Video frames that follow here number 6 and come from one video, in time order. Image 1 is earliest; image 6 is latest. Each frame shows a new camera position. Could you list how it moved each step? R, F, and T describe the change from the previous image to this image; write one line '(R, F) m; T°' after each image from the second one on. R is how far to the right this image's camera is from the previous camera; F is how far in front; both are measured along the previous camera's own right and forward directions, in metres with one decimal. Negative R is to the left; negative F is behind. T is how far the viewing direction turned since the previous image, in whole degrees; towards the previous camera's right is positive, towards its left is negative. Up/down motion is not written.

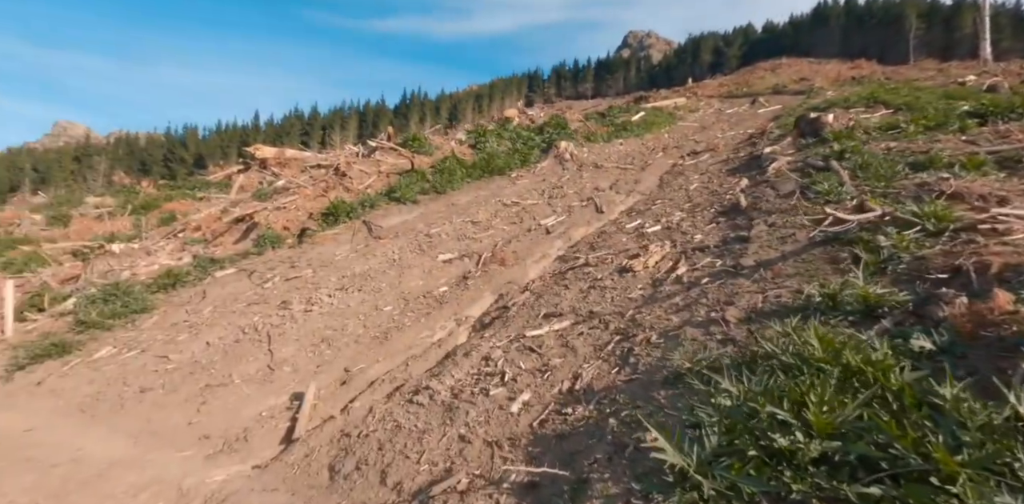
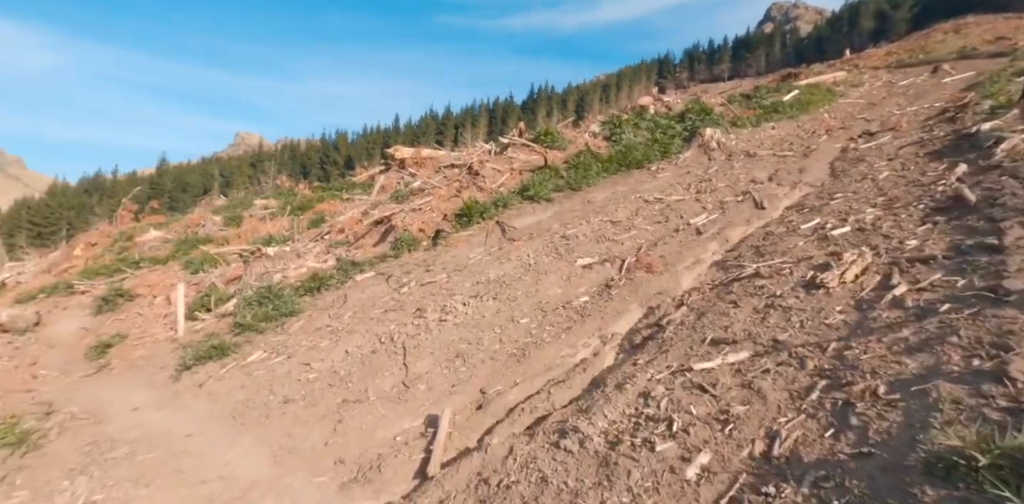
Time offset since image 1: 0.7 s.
(-0.2, +0.6) m; -13°
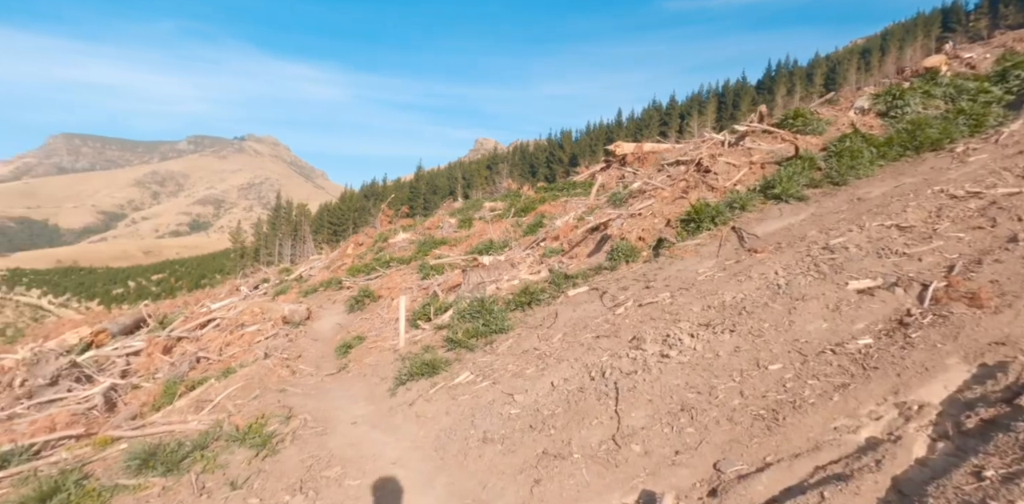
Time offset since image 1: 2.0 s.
(-0.1, +0.9) m; -23°
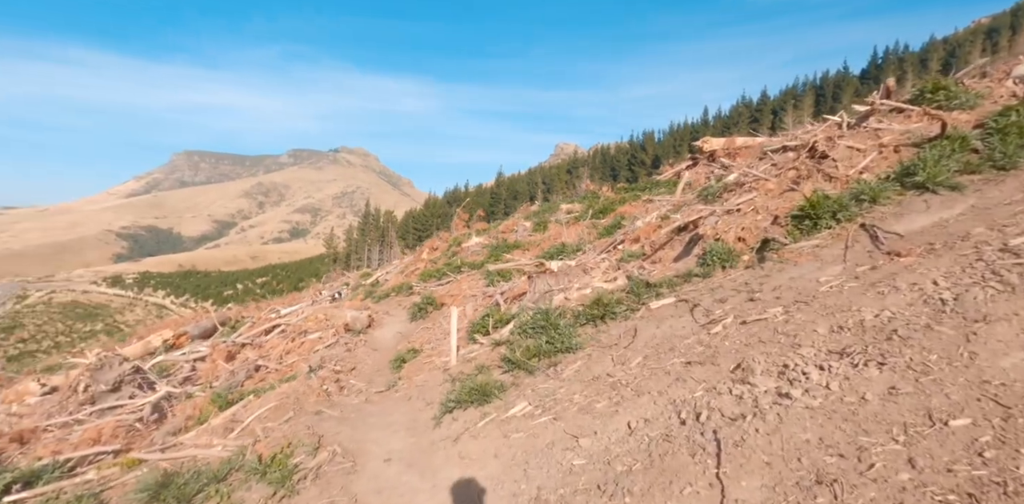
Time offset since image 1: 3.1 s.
(+0.1, +1.0) m; -8°
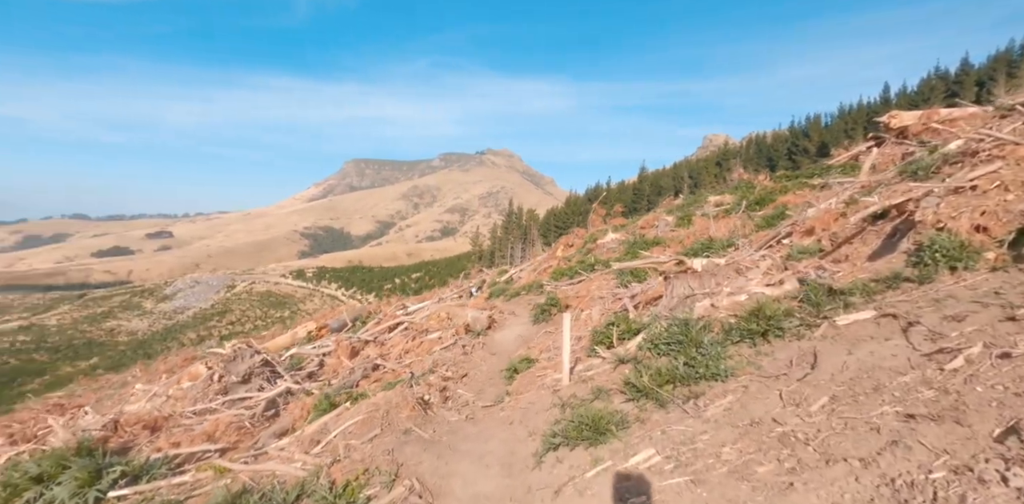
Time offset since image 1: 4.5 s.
(+0.1, +1.1) m; -15°
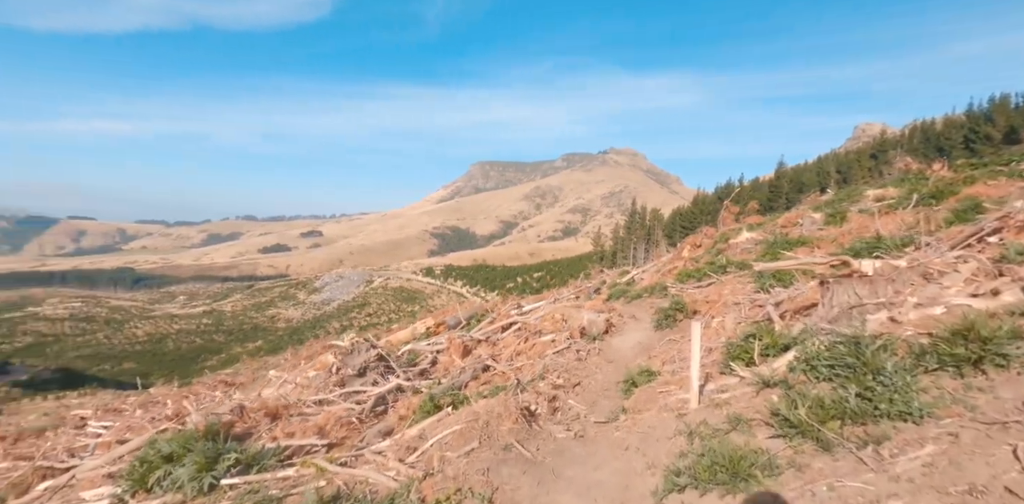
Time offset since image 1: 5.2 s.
(0.0, +0.6) m; -12°
